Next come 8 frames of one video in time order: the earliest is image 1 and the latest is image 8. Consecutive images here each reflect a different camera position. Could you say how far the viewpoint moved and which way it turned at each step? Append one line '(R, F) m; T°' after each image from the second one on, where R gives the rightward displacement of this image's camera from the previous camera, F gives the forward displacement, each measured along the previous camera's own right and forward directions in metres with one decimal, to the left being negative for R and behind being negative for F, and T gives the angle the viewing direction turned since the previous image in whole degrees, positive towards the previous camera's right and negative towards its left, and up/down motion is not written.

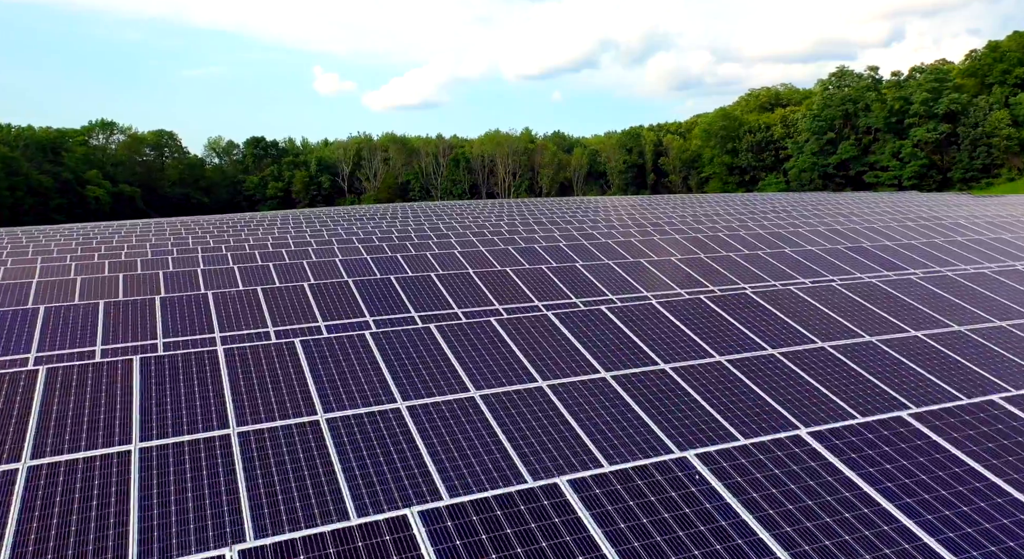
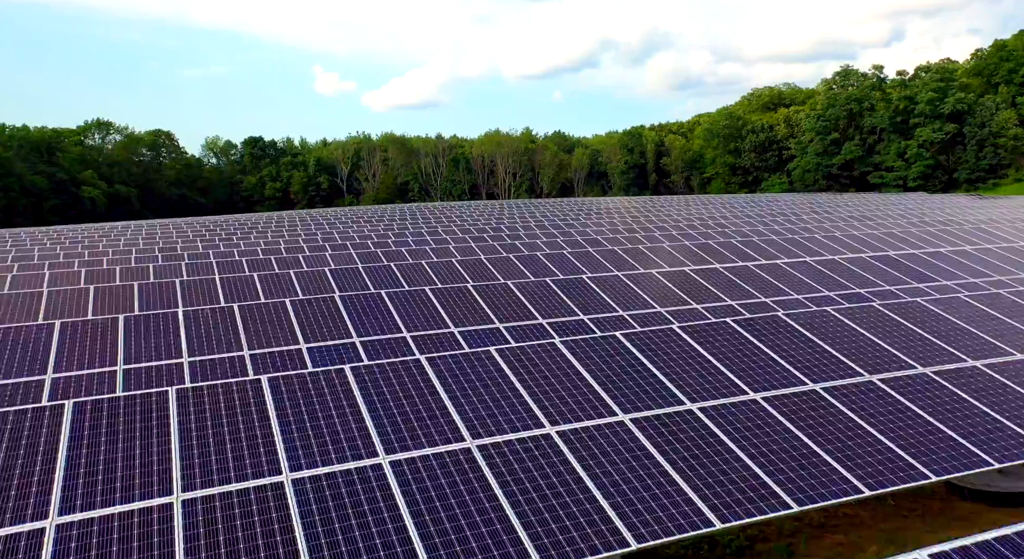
(0.0, +1.5) m; 0°
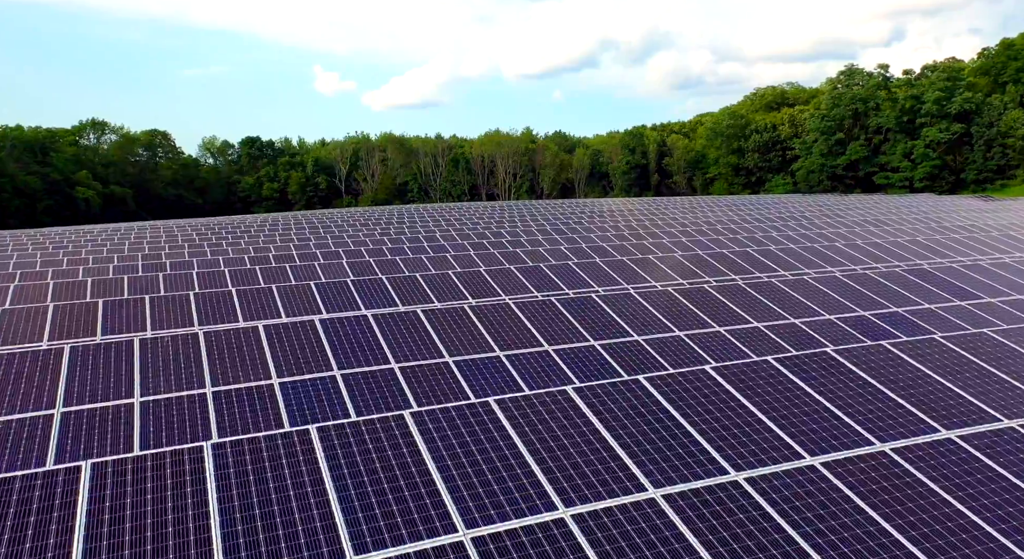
(-0.1, +1.7) m; 0°
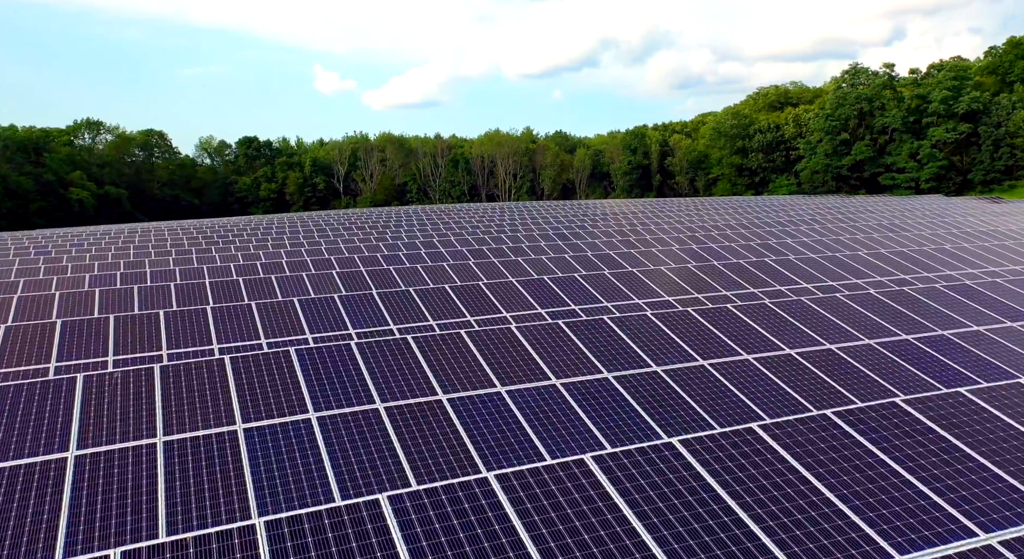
(-0.1, +1.7) m; 0°
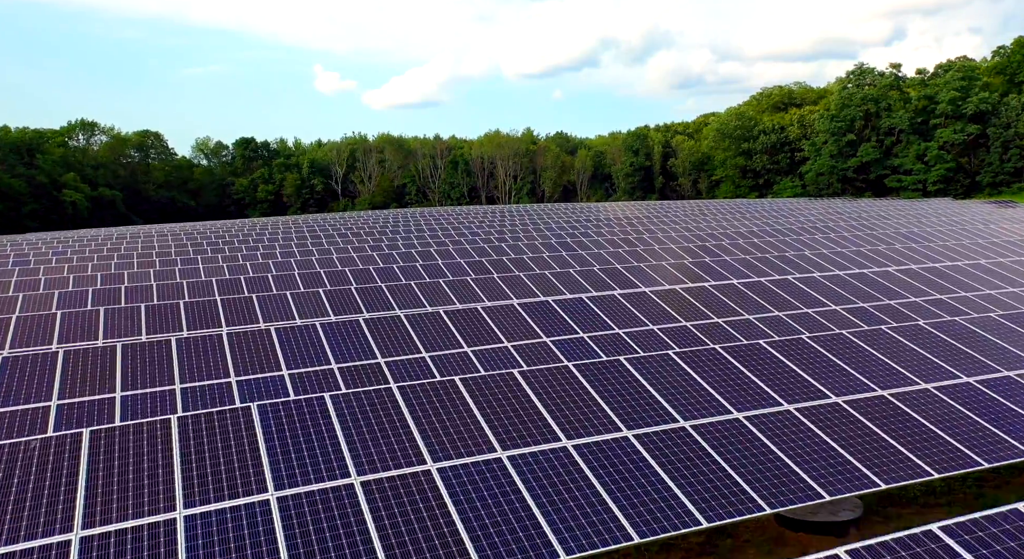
(-0.1, +1.9) m; 0°
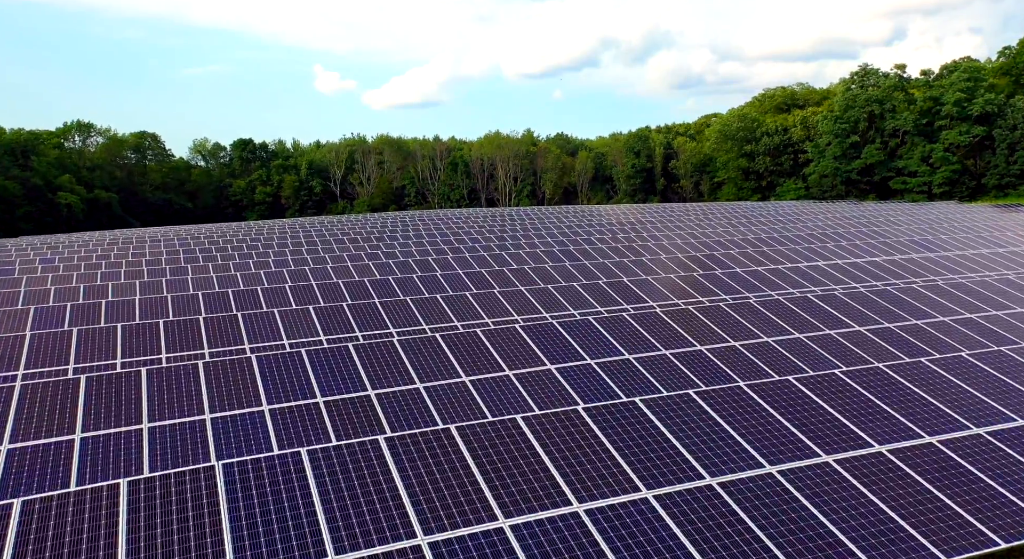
(-0.1, +1.3) m; 0°
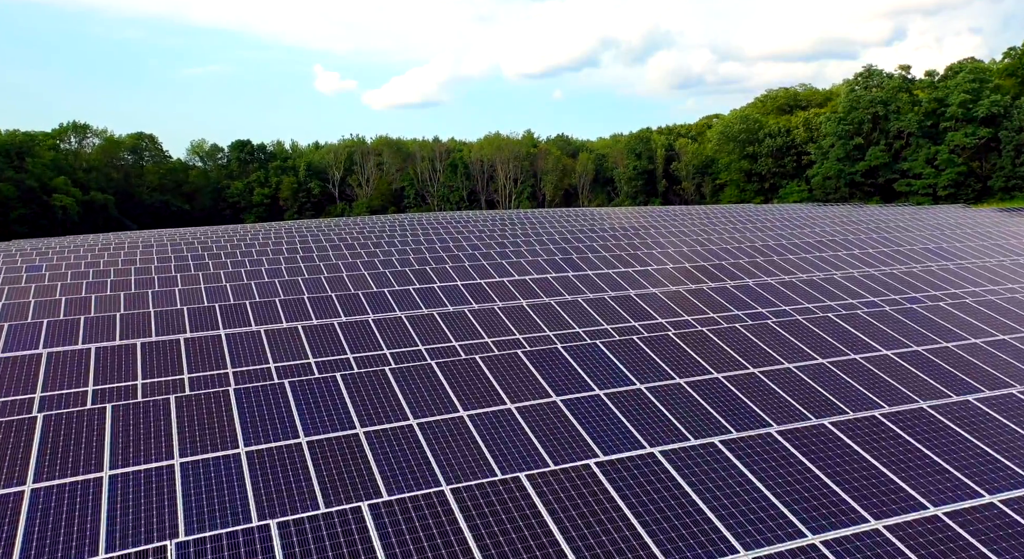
(-0.1, +1.3) m; 0°
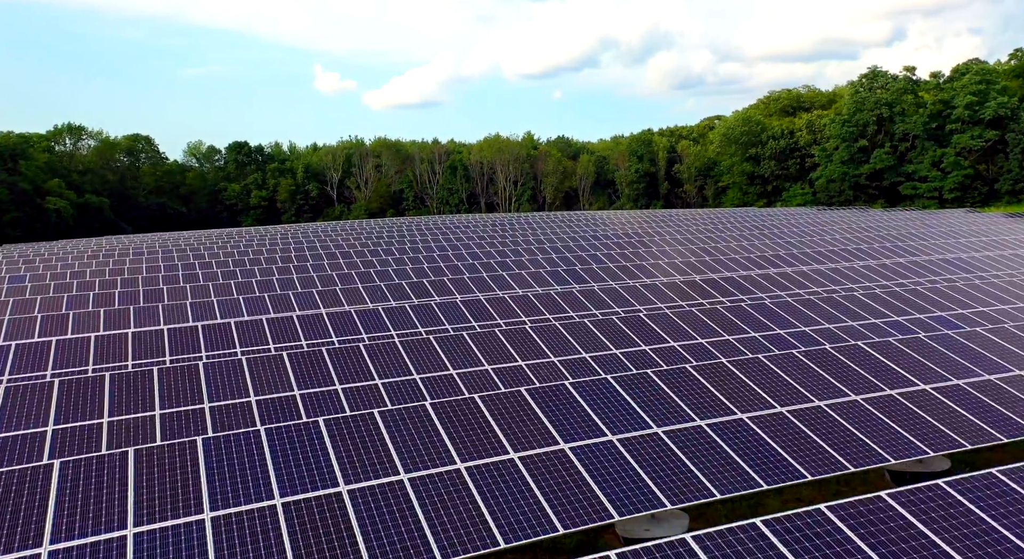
(-0.1, +1.5) m; 0°
